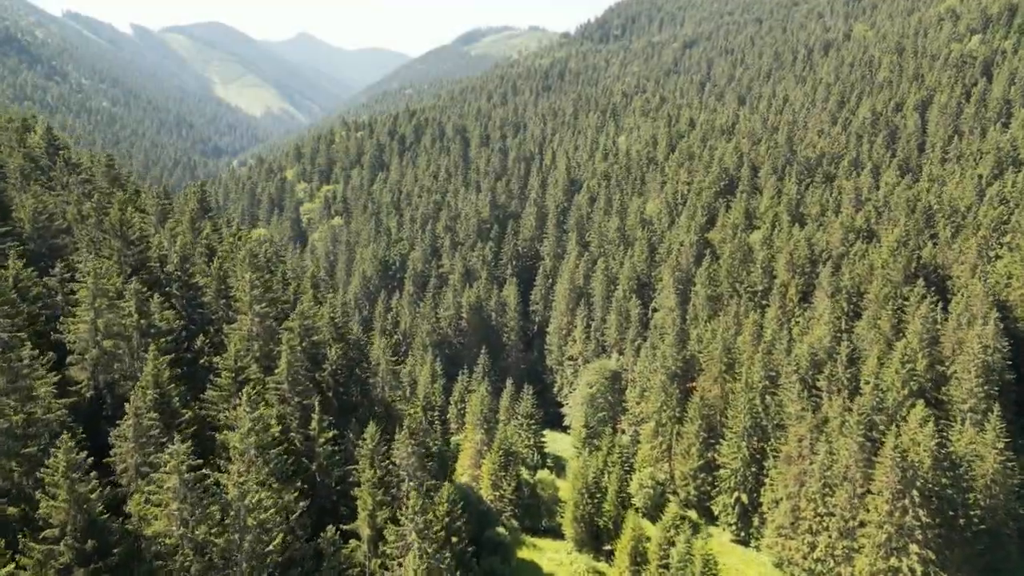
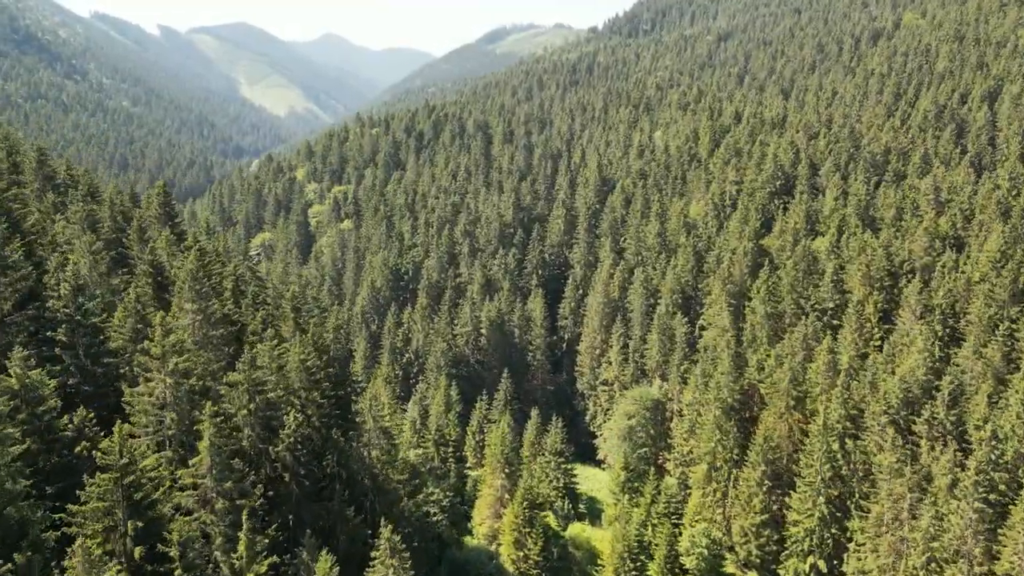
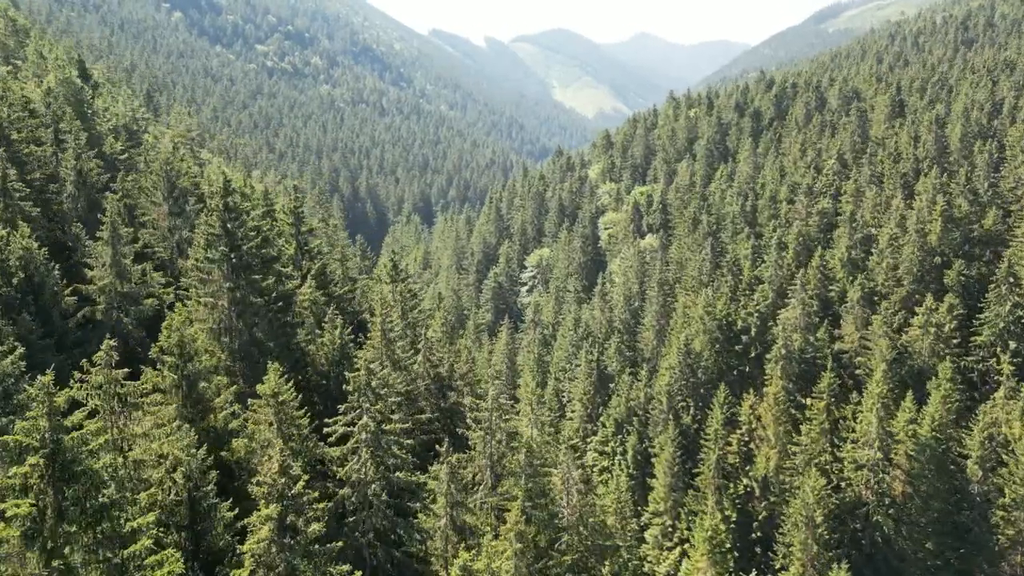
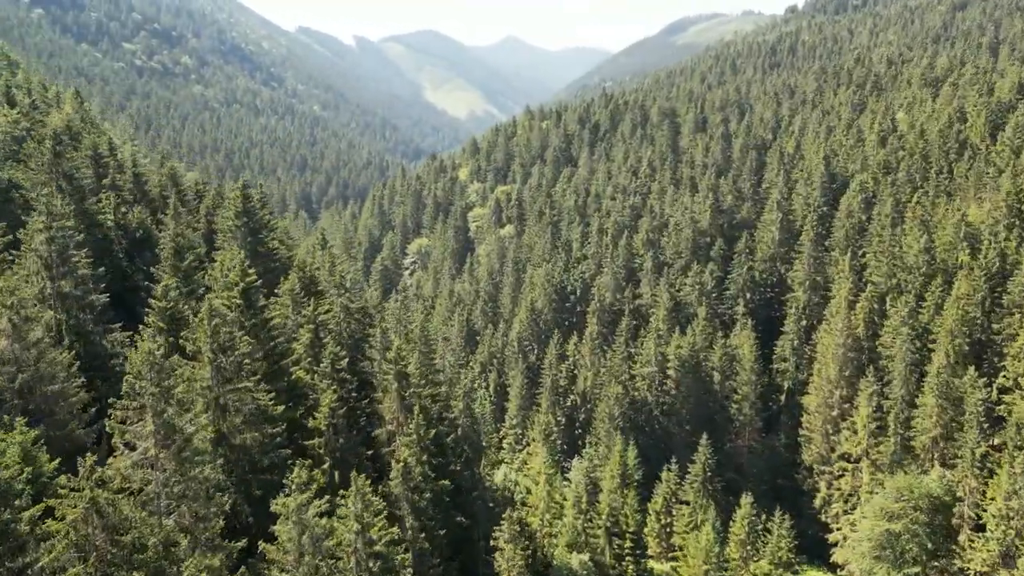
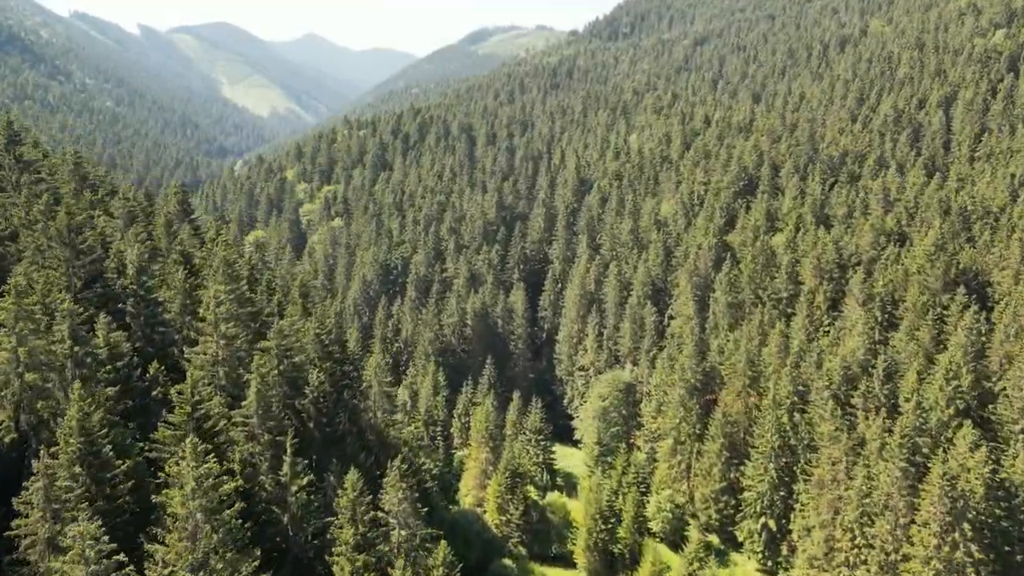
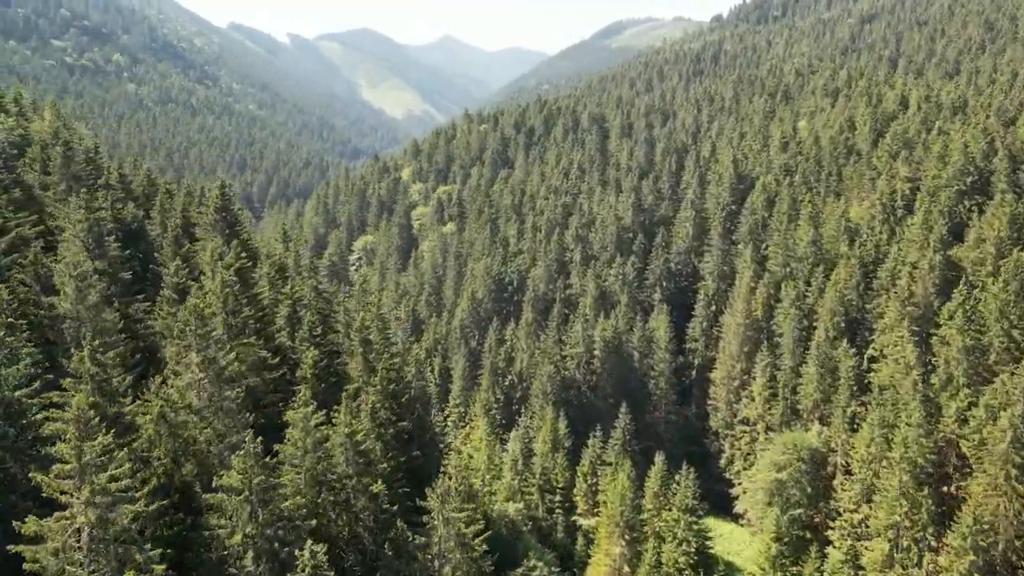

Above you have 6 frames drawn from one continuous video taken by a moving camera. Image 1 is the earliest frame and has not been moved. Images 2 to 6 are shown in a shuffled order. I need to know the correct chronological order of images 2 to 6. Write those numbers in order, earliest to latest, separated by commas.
5, 2, 6, 4, 3
